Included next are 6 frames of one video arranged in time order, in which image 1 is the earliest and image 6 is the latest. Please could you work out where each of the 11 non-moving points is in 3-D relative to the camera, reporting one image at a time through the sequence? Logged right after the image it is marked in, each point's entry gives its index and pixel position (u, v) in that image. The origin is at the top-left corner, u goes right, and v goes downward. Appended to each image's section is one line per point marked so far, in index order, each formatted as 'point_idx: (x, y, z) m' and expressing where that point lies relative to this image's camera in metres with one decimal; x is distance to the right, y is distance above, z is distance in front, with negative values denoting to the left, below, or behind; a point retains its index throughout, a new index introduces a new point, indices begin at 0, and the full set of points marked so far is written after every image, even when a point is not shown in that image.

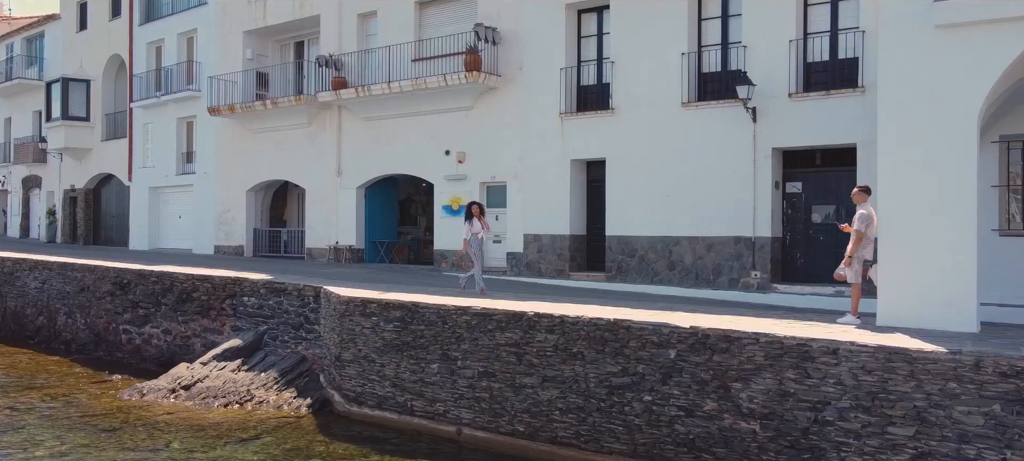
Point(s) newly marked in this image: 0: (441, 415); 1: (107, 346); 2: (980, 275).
0: (-1.1, -2.9, +11.2) m
1: (-10.0, -2.9, +17.6) m
2: (+7.9, -0.8, +12.0) m
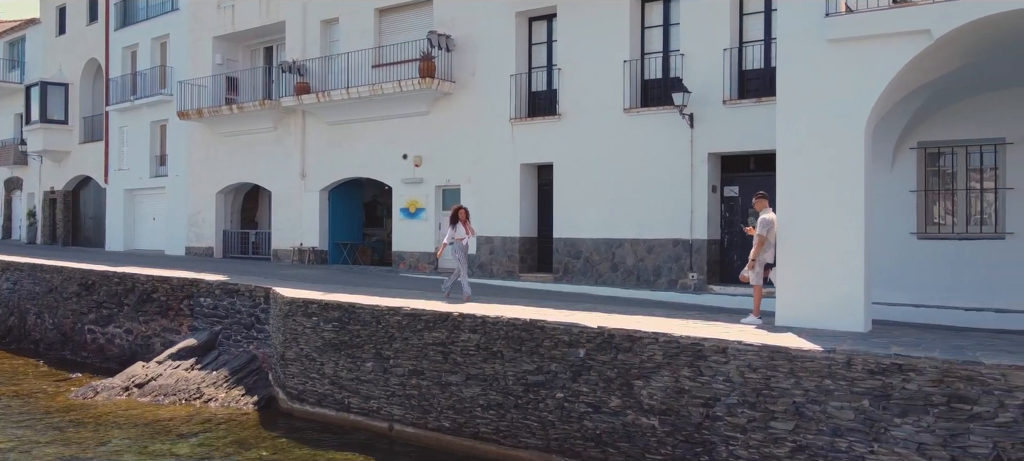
0: (-2.3, -3.0, +11.6) m
1: (-11.2, -2.9, +18.0) m
2: (+6.7, -0.8, +12.5) m
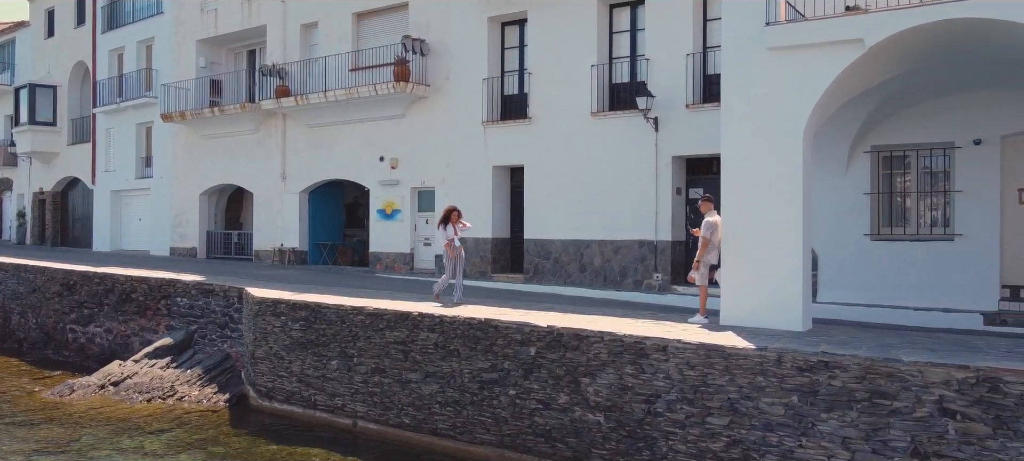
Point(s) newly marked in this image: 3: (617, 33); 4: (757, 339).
0: (-2.9, -3.0, +11.9) m
1: (-11.8, -2.9, +18.3) m
2: (+6.1, -0.8, +12.8) m
3: (+2.3, +4.3, +15.4) m
4: (+3.1, -1.4, +8.9) m
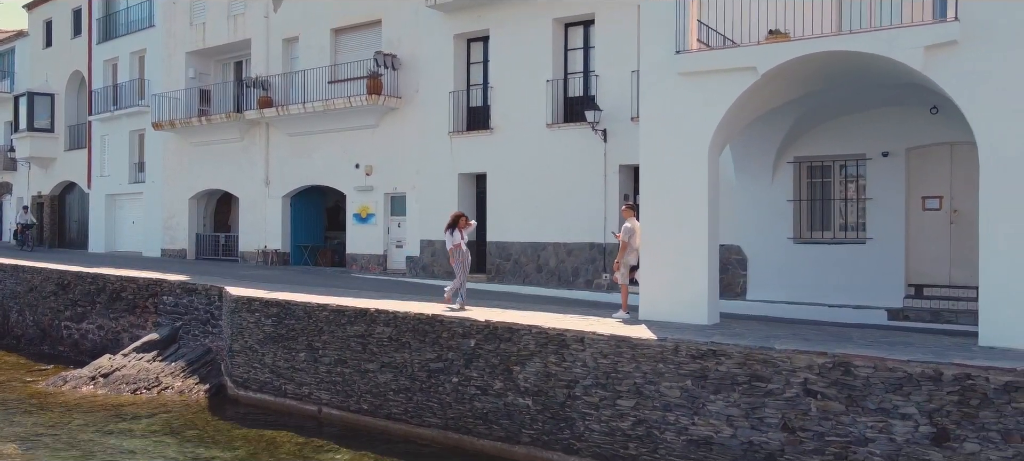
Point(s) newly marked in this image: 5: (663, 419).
0: (-3.8, -3.1, +13.1) m
1: (-12.7, -3.0, +19.5) m
2: (+5.2, -0.9, +14.0) m
3: (+1.4, +4.2, +16.6) m
4: (+2.2, -1.4, +10.1) m
5: (+2.0, -2.5, +9.4) m
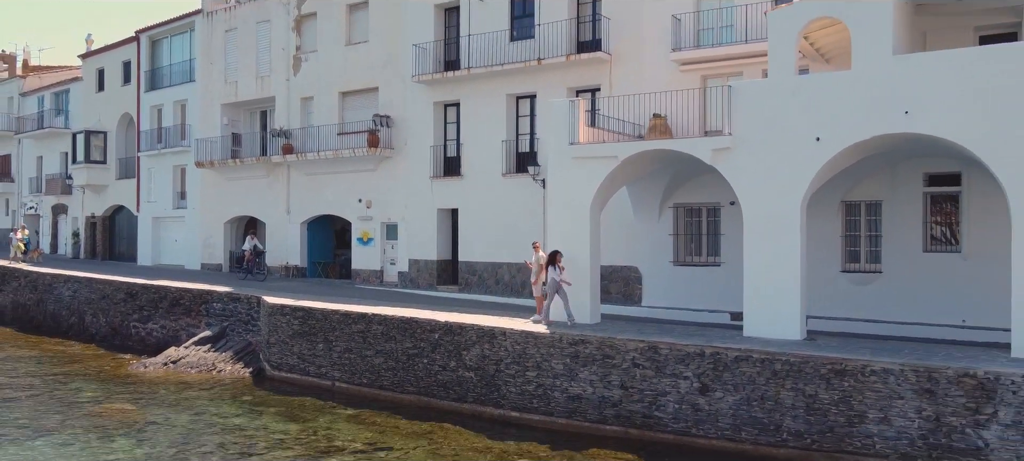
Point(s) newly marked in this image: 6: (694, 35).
0: (-4.9, -3.8, +18.6) m
1: (-13.8, -3.8, +25.0) m
2: (+4.1, -1.6, +19.3) m
3: (+0.3, +3.5, +22.0) m
4: (+1.0, -2.1, +15.5) m
5: (+0.9, -3.2, +14.8) m
6: (+4.8, +5.1, +18.6) m
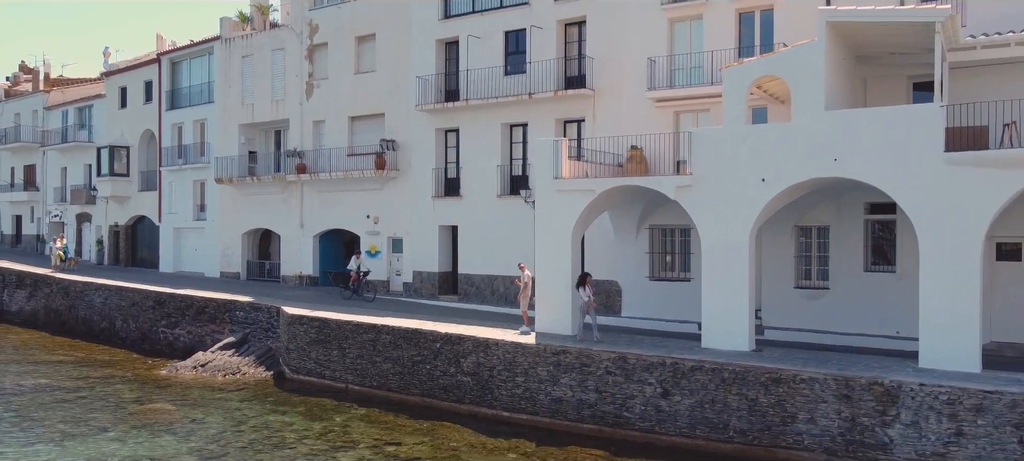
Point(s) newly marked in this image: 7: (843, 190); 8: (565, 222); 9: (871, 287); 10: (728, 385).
0: (-5.1, -4.4, +20.9) m
1: (-14.0, -4.3, +27.4) m
2: (+3.9, -2.2, +21.7) m
3: (+0.1, +3.0, +24.3) m
4: (+0.8, -2.7, +17.8) m
5: (+0.6, -3.8, +17.1) m
6: (+4.6, +4.6, +20.8) m
7: (+8.4, +1.0, +18.1) m
8: (+1.3, +0.2, +18.2) m
9: (+9.2, -1.4, +18.2) m
10: (+4.5, -3.2, +14.8) m
